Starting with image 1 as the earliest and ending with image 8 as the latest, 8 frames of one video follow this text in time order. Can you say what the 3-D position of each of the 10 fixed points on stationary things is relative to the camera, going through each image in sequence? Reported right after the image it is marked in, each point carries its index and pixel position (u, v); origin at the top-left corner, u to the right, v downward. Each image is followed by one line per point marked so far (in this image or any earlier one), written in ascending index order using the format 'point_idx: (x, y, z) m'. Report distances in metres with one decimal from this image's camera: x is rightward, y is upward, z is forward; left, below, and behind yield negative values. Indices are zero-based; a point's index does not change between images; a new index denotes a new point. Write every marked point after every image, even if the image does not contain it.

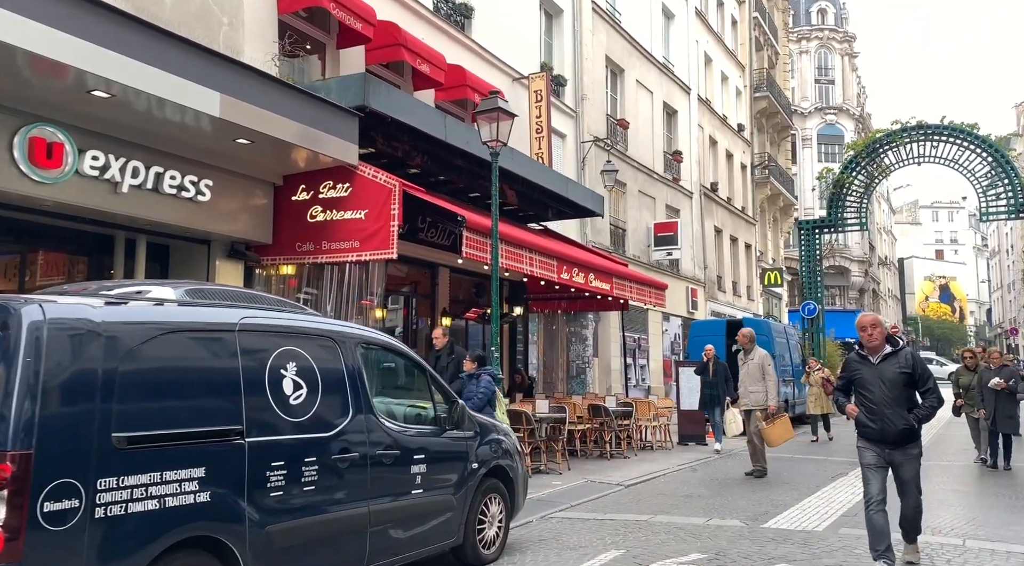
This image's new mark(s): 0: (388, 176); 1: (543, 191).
0: (-1.4, +1.3, +9.6) m
1: (+0.6, +1.7, +15.2) m
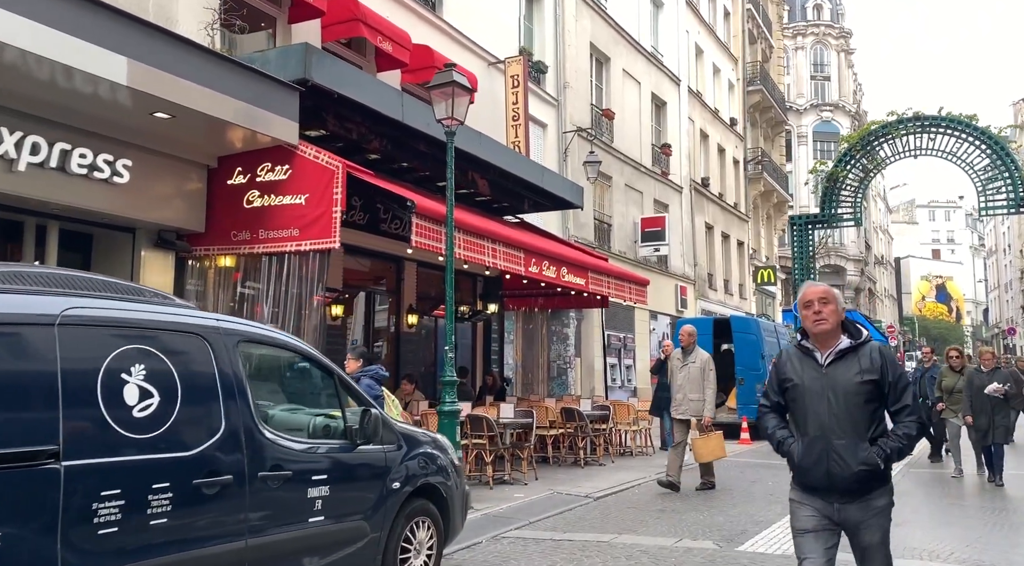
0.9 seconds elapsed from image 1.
0: (-1.9, +1.3, +8.7) m
1: (+0.1, +1.8, +14.3) m
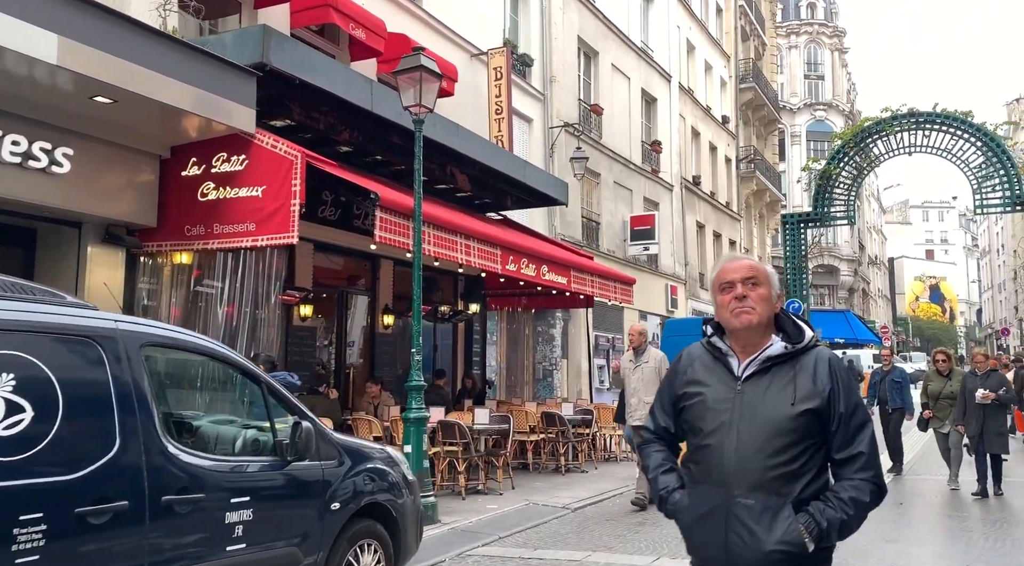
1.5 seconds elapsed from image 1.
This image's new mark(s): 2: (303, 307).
0: (-2.2, +1.4, +8.2) m
1: (-0.2, +1.8, +13.8) m
2: (-2.9, -0.3, +11.5) m
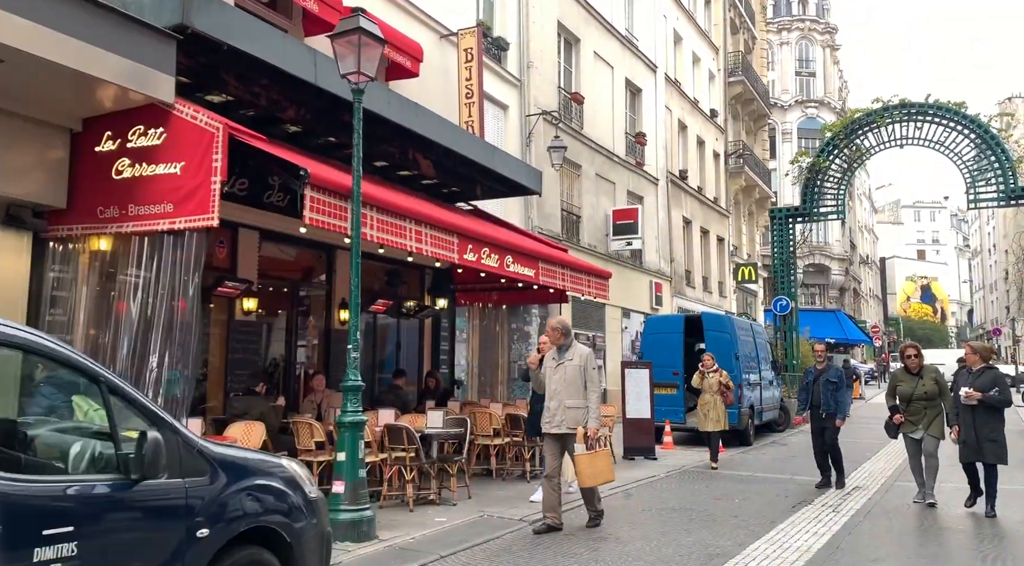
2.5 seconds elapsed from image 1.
0: (-2.7, +1.5, +7.3) m
1: (-0.7, +1.9, +12.9) m
2: (-3.4, -0.2, +10.6) m
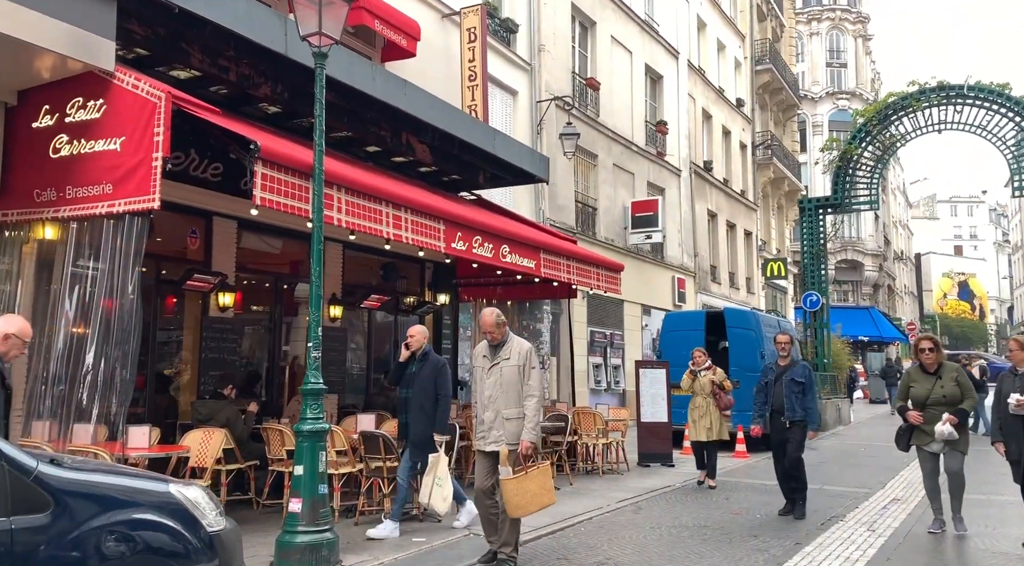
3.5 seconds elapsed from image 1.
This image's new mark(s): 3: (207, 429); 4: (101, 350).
0: (-2.8, +1.5, +6.4) m
1: (-0.7, +2.0, +12.0) m
2: (-3.4, -0.1, +9.8) m
3: (-2.7, -1.3, +7.4) m
4: (-3.2, -0.5, +6.5) m
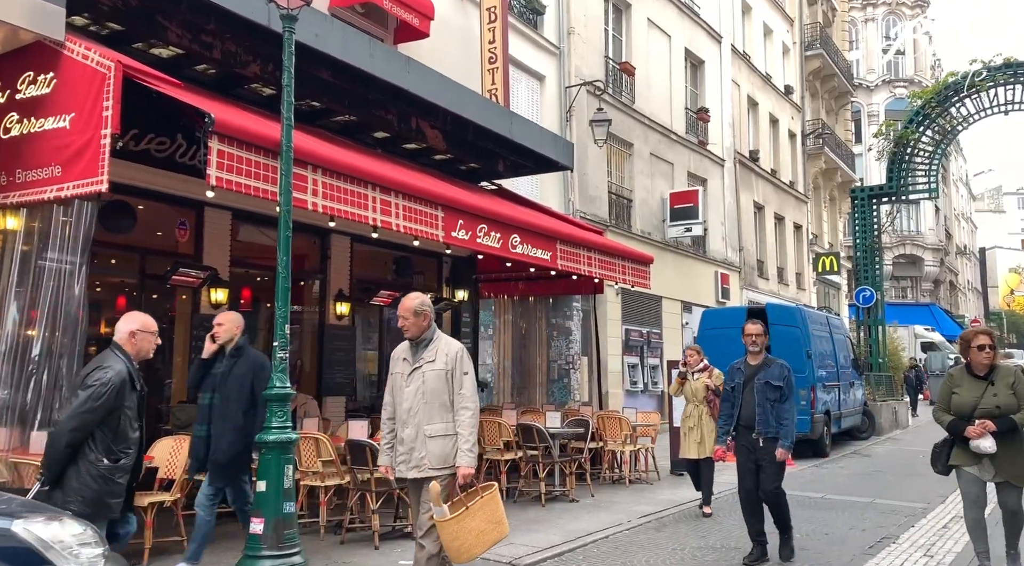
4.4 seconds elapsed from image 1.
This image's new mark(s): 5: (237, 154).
0: (-2.9, +1.6, +5.8) m
1: (-0.4, +2.1, +11.2) m
2: (-3.3, -0.1, +9.2) m
3: (-2.7, -1.3, +6.8) m
4: (-3.3, -0.5, +5.9) m
5: (-1.9, +0.9, +5.7) m
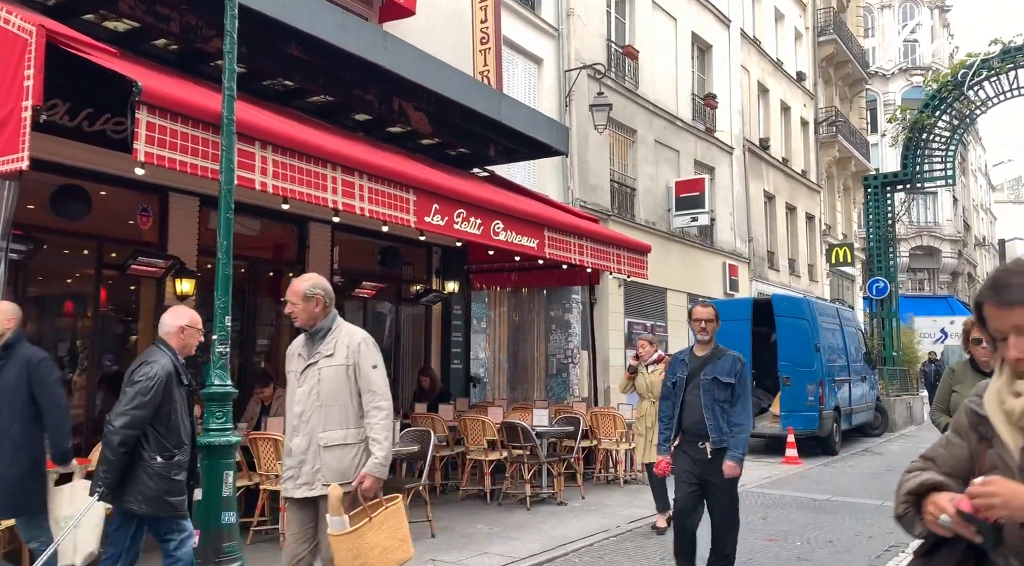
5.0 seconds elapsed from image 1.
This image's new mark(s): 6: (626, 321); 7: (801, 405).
0: (-3.1, +1.7, +5.3) m
1: (-0.6, +2.2, +10.6) m
2: (-3.5, 0.0, +8.7) m
3: (-2.9, -1.2, +6.3) m
4: (-3.5, -0.4, +5.4) m
5: (-2.1, +1.0, +5.1) m
6: (+2.3, -0.8, +16.6) m
7: (+4.4, -1.8, +12.6) m
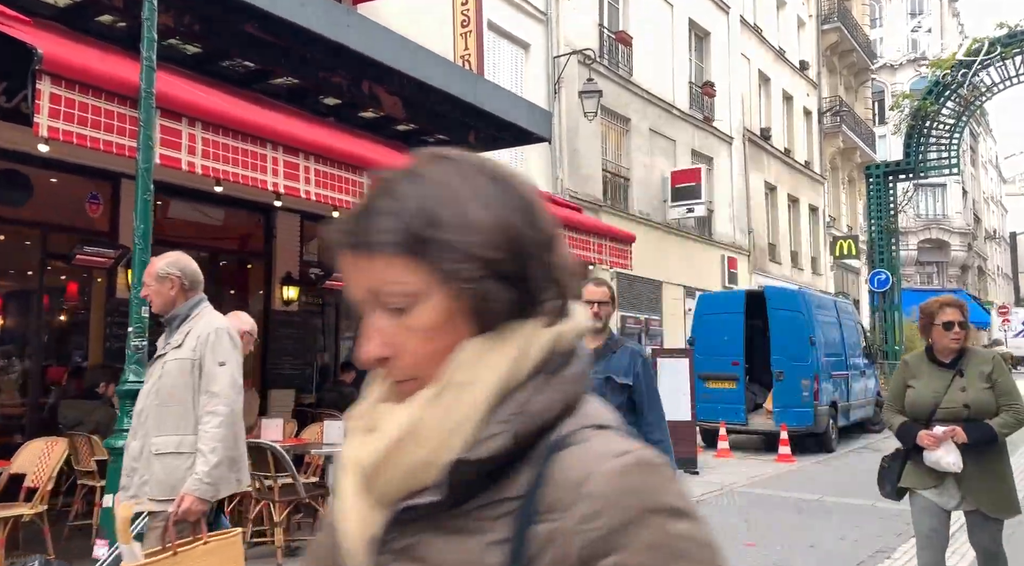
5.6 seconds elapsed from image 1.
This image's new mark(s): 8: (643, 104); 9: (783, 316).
0: (-3.4, +1.8, +4.9) m
1: (-0.9, +2.3, +10.2) m
2: (-3.8, +0.1, +8.3) m
3: (-3.3, -1.1, +5.8) m
4: (-3.8, -0.3, +5.0) m
5: (-2.5, +1.0, +4.7) m
6: (+2.1, -0.6, +16.2) m
7: (+4.1, -1.7, +12.1) m
8: (+2.9, +3.9, +18.0) m
9: (+4.1, -0.5, +12.3) m
